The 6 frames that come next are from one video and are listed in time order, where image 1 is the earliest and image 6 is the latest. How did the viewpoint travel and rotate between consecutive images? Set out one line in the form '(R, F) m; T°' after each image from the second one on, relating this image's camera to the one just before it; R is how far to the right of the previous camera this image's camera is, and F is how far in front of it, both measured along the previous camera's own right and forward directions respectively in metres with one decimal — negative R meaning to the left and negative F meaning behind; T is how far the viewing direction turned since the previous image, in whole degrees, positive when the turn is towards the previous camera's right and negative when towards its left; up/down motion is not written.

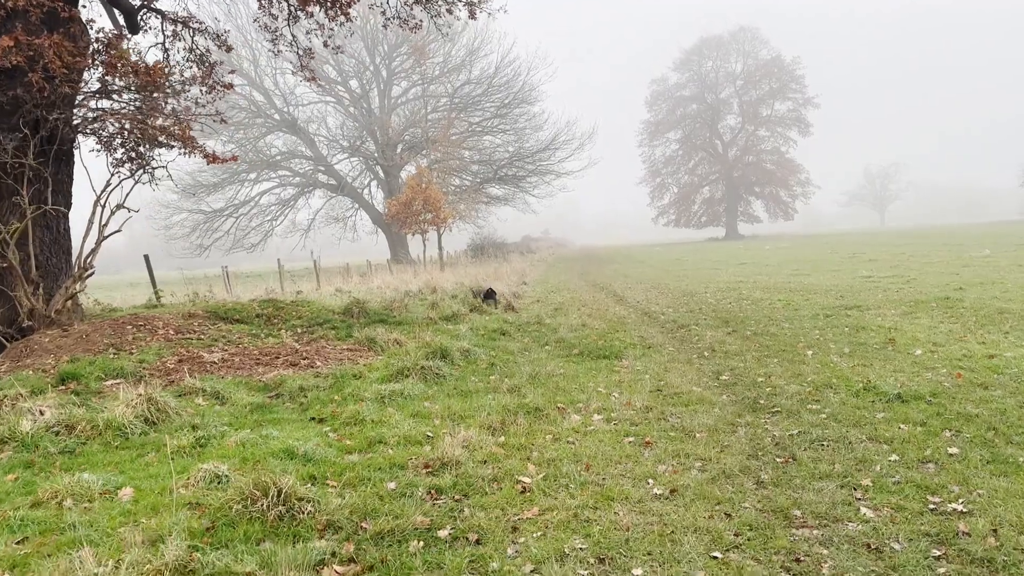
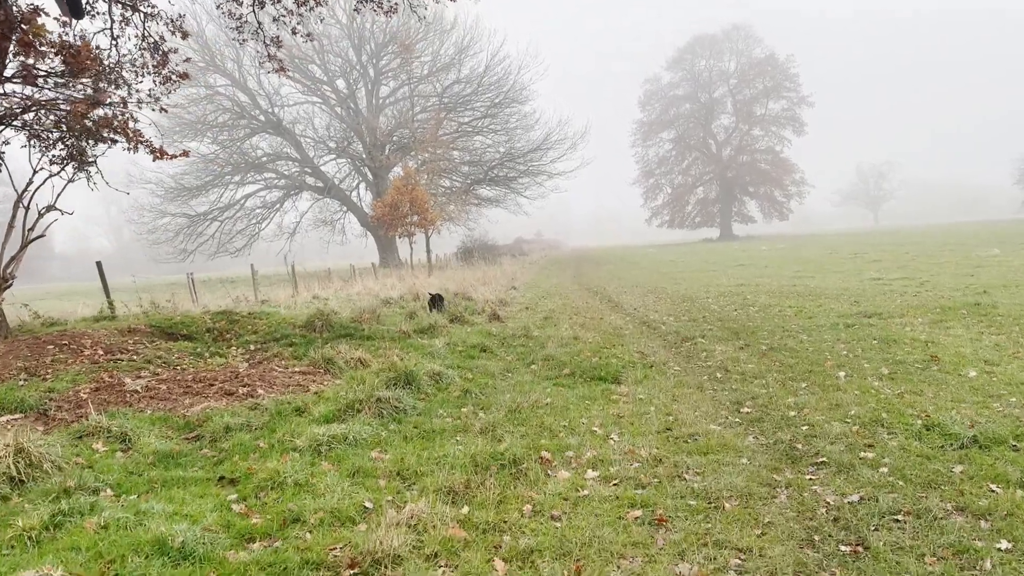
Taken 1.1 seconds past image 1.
(+0.1, +1.3) m; 0°
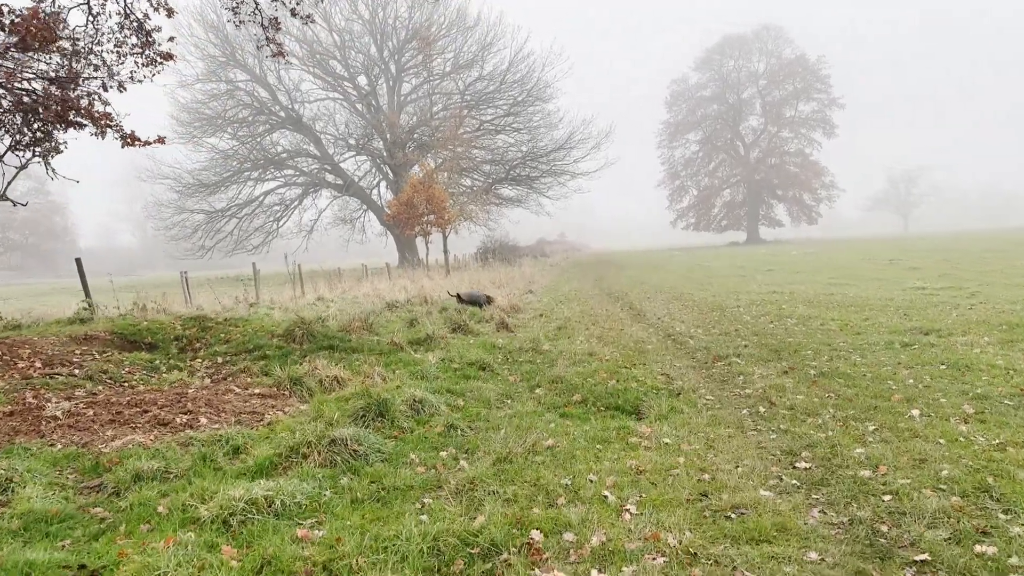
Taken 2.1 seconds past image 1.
(+0.2, +1.3) m; -2°
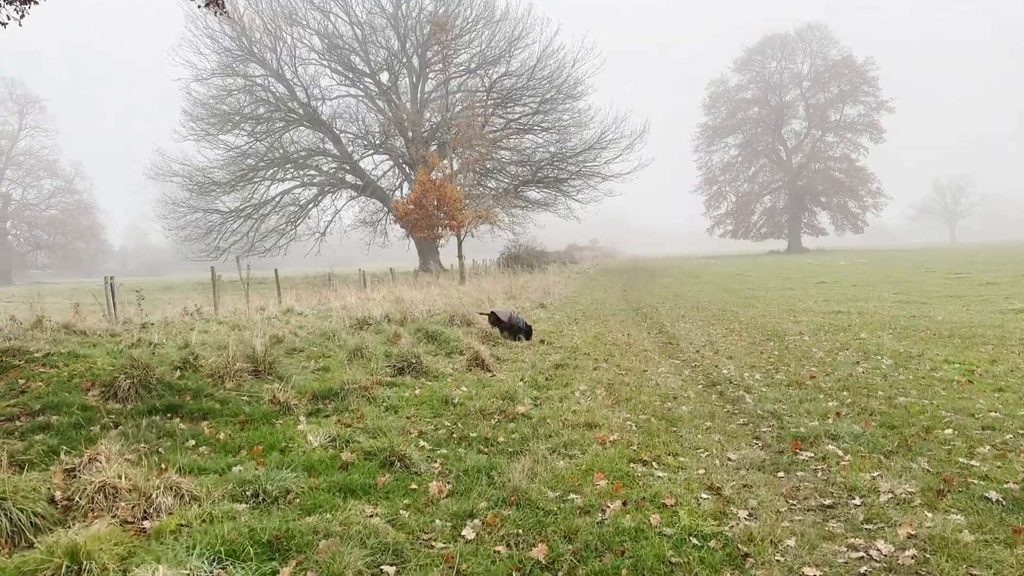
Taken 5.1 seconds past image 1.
(+0.6, +3.4) m; -2°
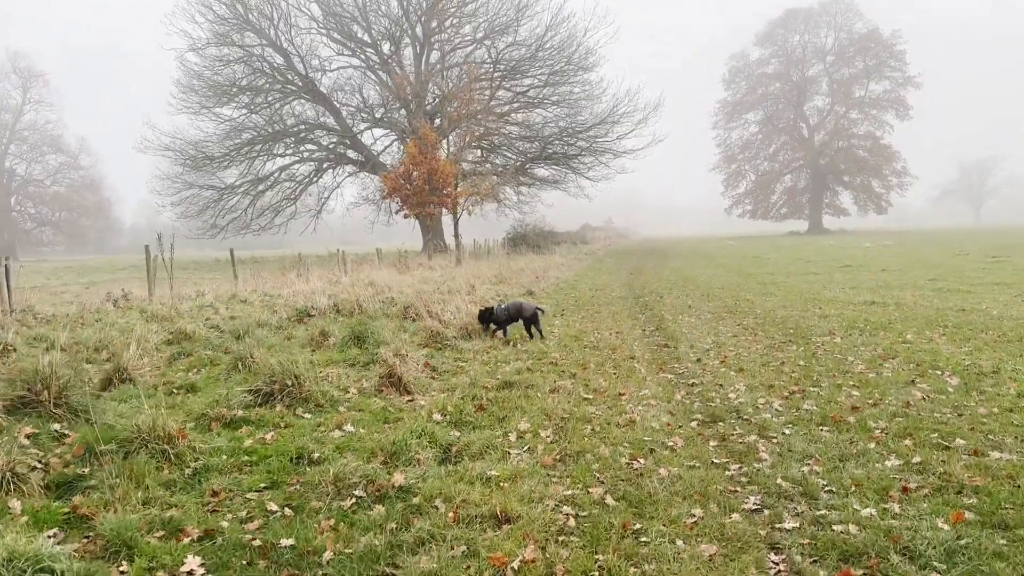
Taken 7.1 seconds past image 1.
(+0.7, +2.3) m; -1°
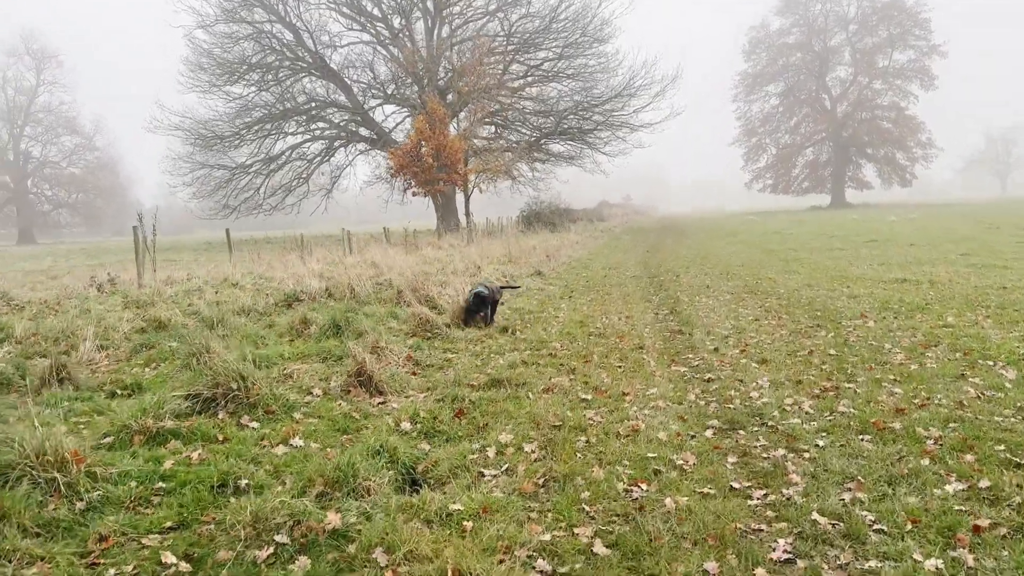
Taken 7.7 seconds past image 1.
(+0.2, +0.8) m; -1°
